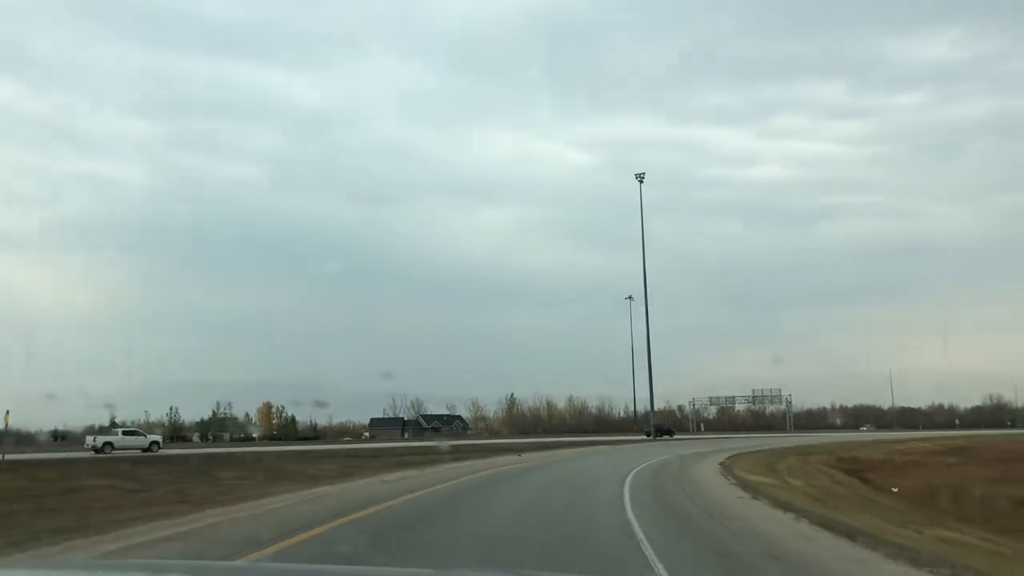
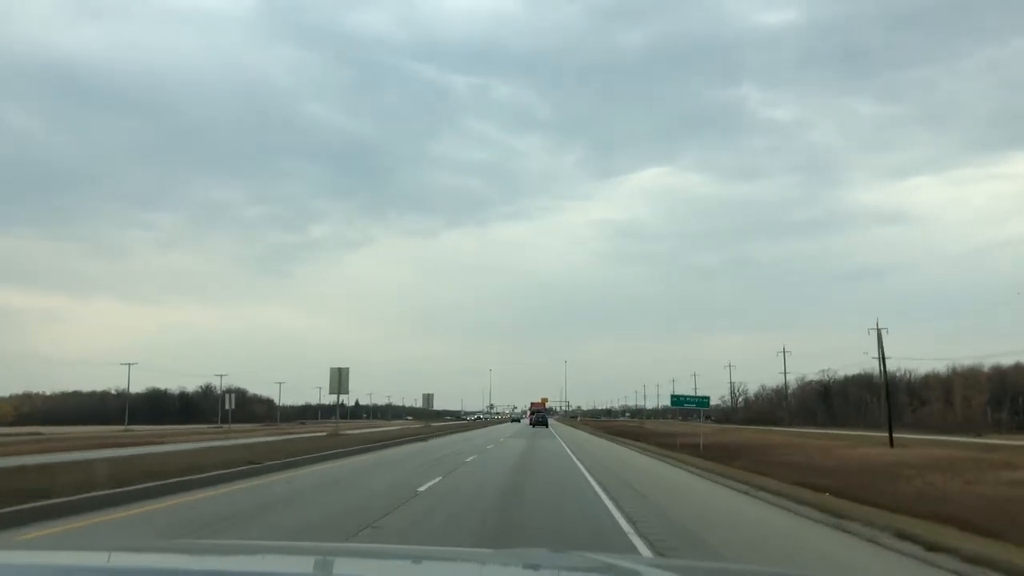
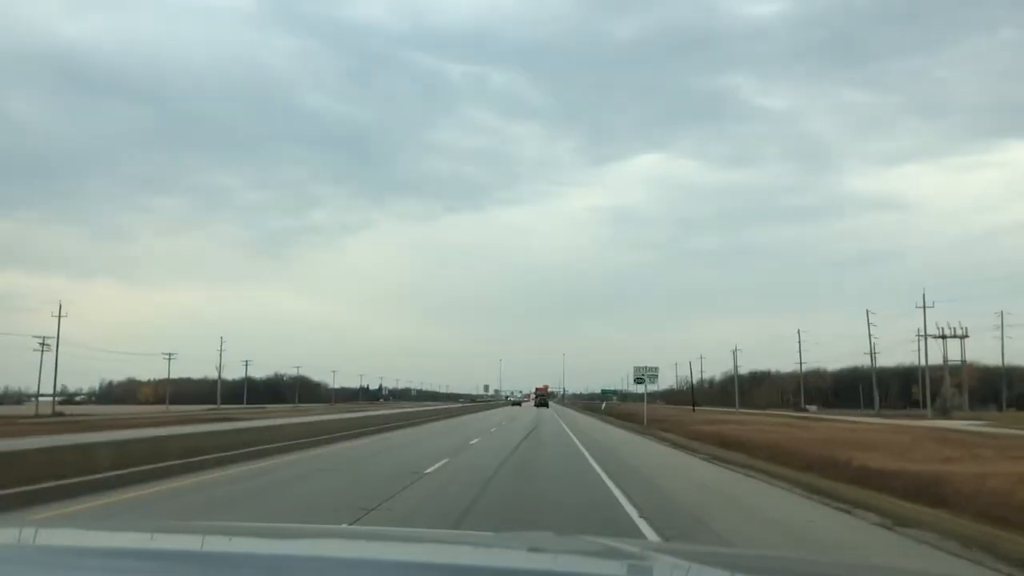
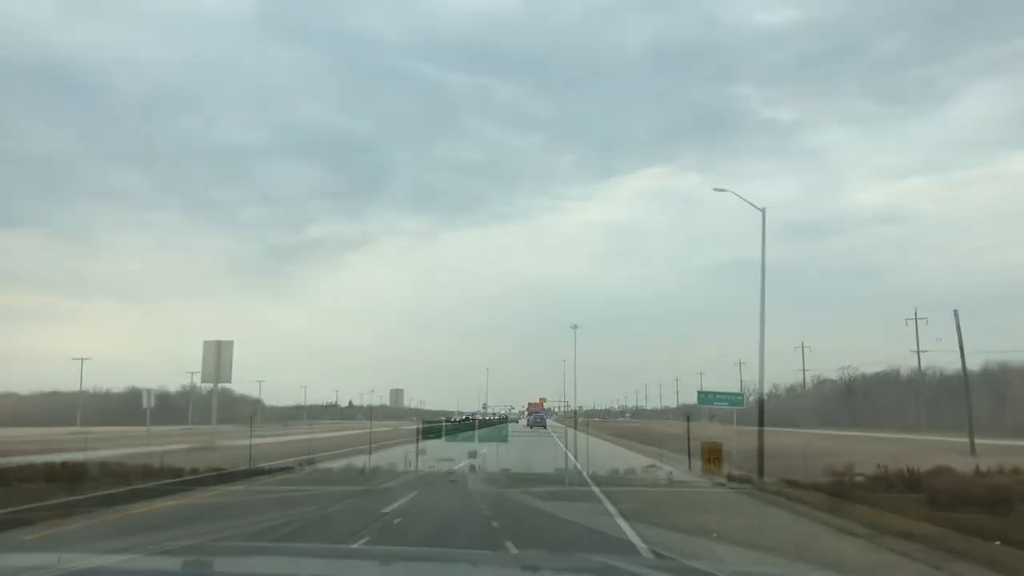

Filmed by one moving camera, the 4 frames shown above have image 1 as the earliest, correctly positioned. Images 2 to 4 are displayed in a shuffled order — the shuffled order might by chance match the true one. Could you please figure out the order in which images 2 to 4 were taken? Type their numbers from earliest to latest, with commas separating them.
3, 2, 4
